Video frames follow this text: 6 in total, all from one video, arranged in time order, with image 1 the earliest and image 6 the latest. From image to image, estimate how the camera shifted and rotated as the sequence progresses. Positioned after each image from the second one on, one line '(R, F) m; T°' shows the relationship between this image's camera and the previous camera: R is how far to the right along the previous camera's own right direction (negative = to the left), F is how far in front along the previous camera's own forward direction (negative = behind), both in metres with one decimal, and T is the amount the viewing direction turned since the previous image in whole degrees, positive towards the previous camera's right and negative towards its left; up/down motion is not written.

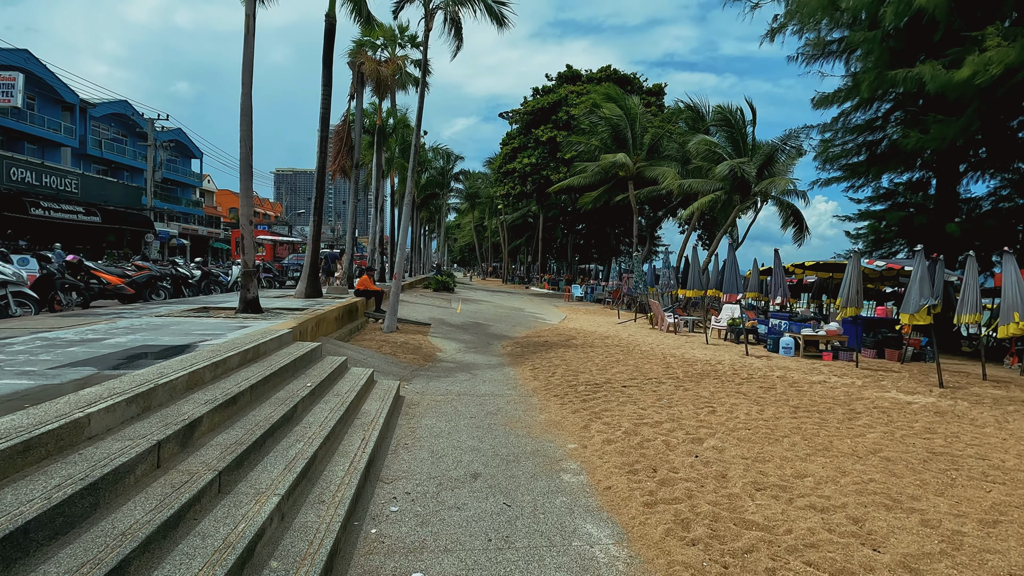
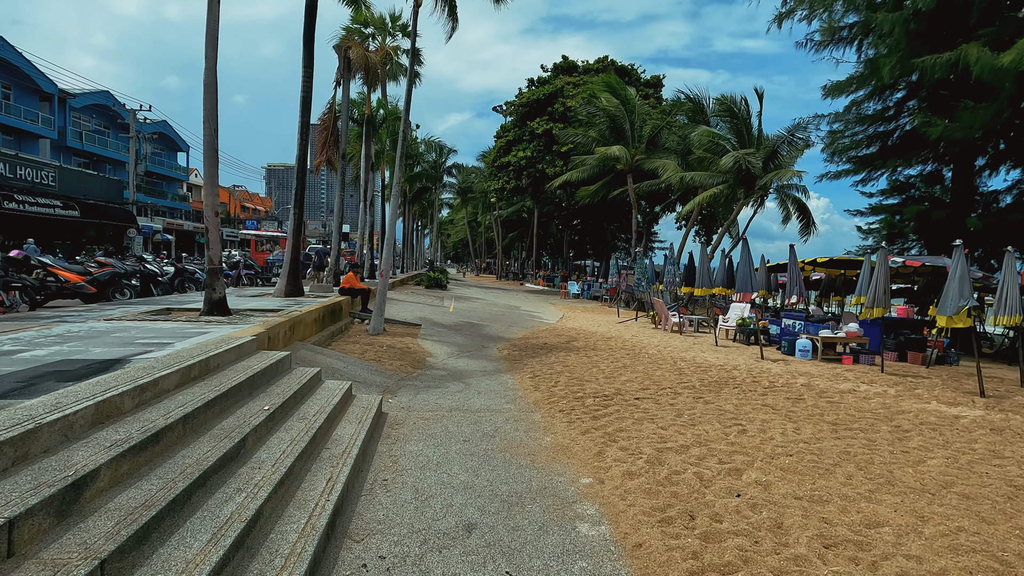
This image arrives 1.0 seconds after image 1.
(-0.1, +1.0) m; +1°
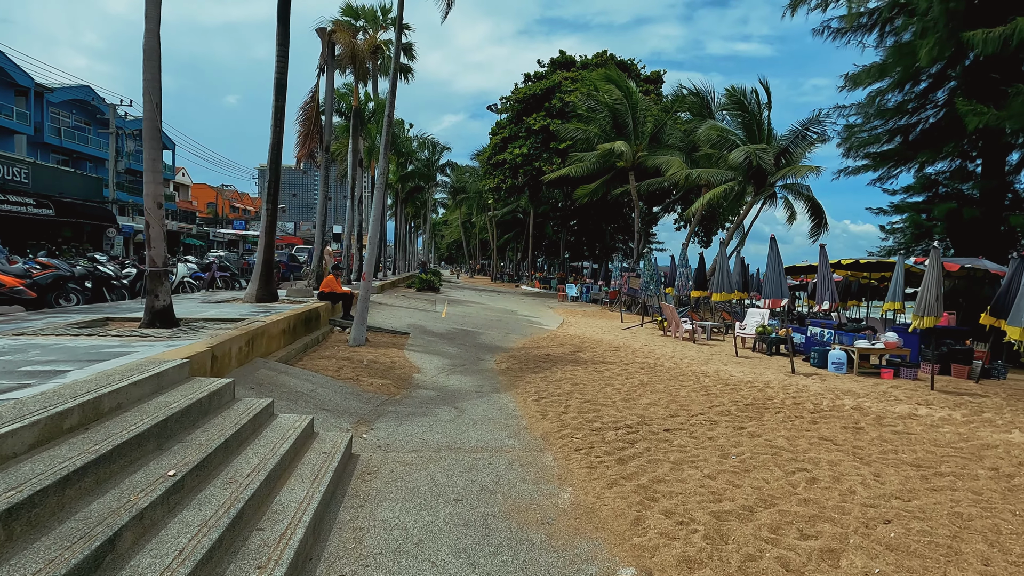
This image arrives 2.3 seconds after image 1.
(-0.1, +1.4) m; +1°
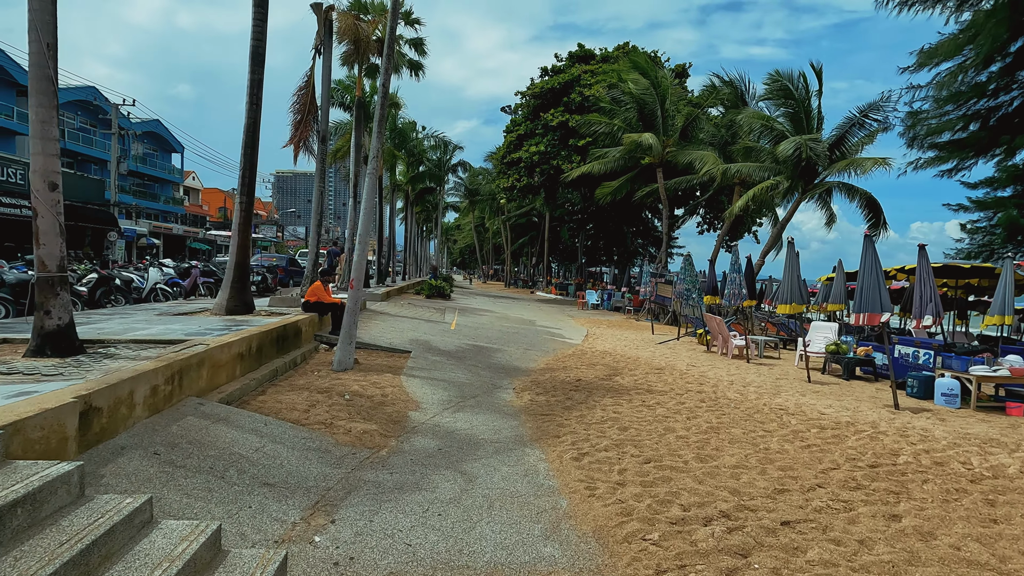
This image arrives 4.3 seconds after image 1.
(-0.2, +2.1) m; -1°
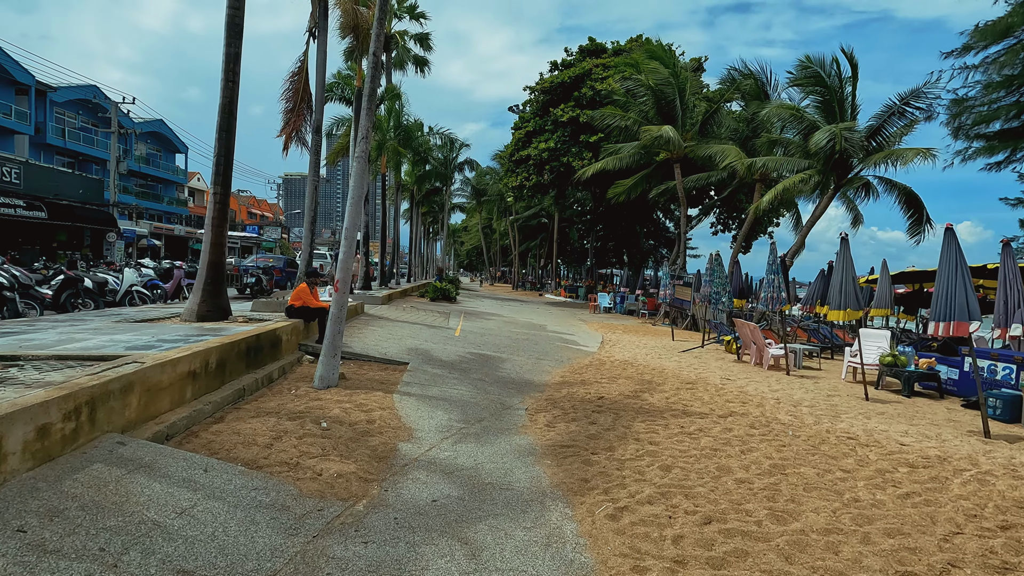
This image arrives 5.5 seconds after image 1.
(-0.1, +1.3) m; -1°
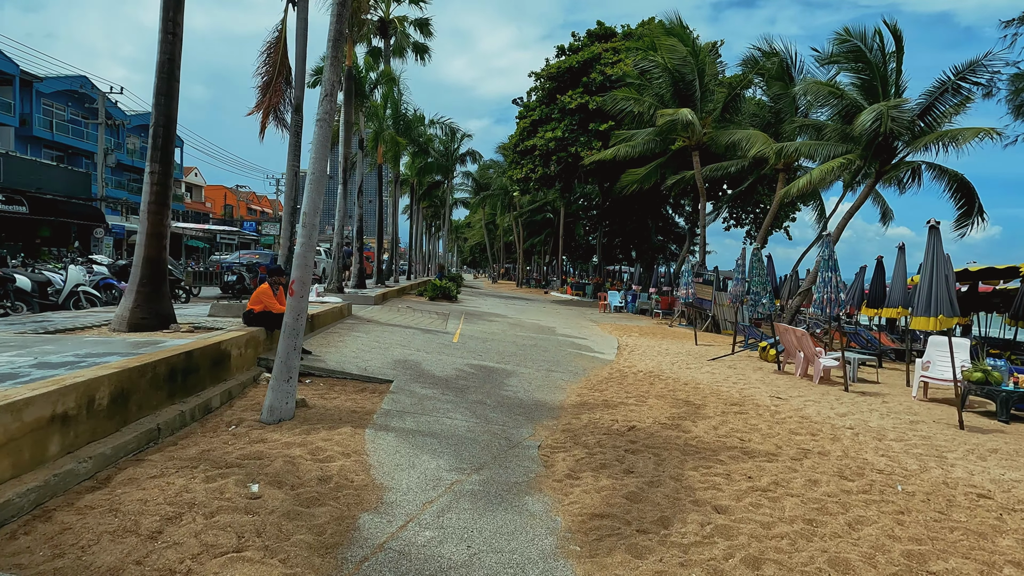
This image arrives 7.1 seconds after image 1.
(-0.1, +1.7) m; 0°
